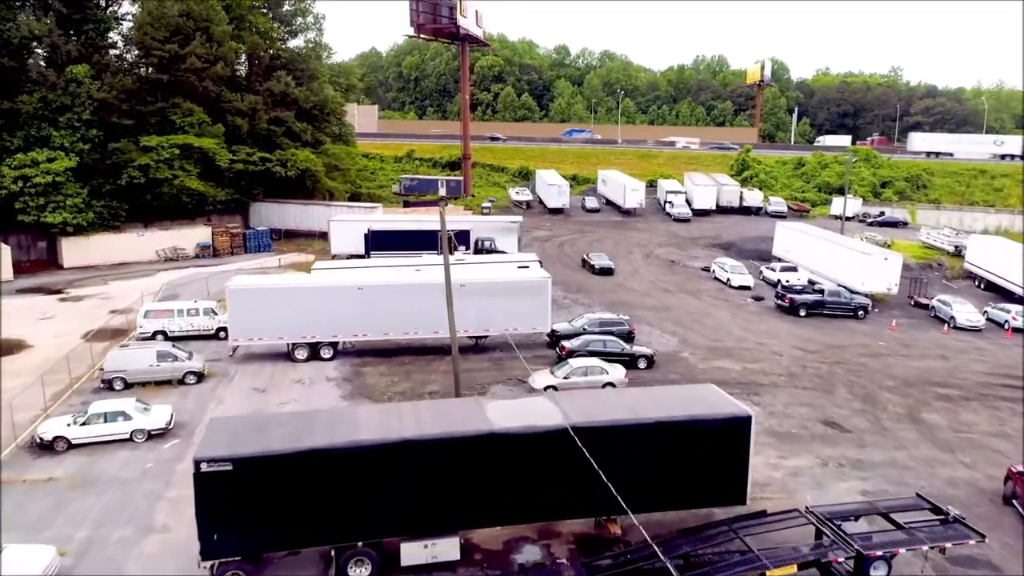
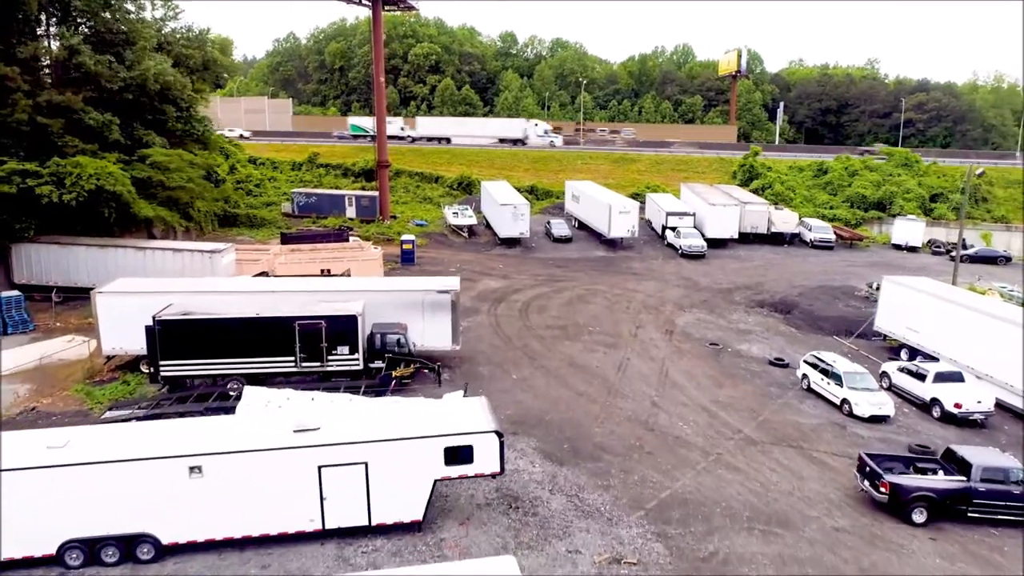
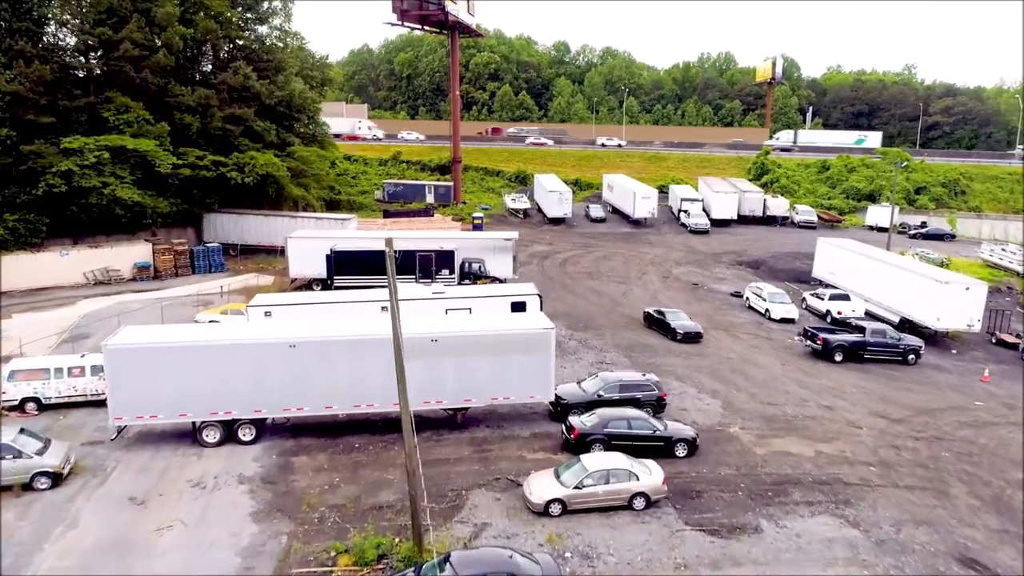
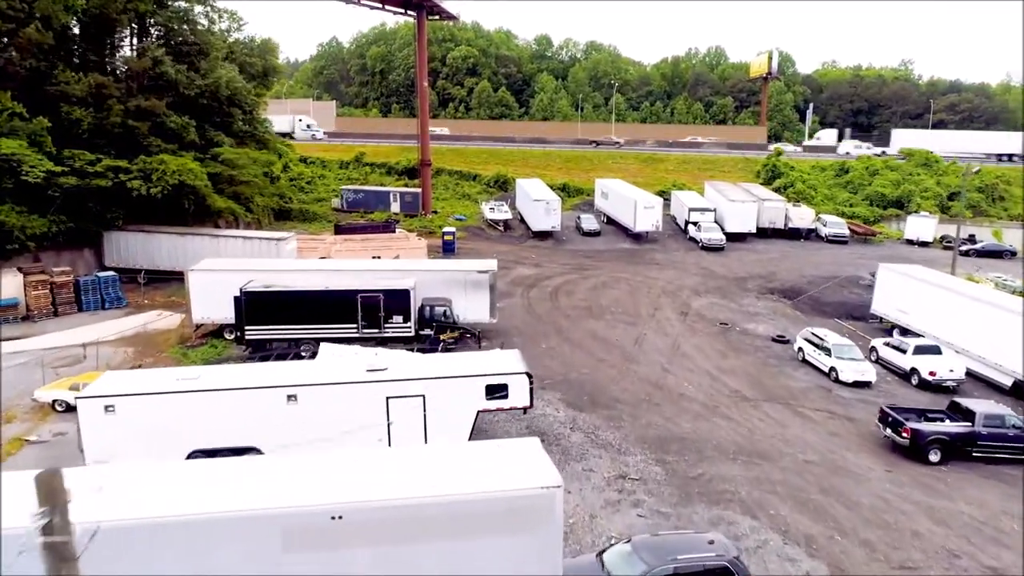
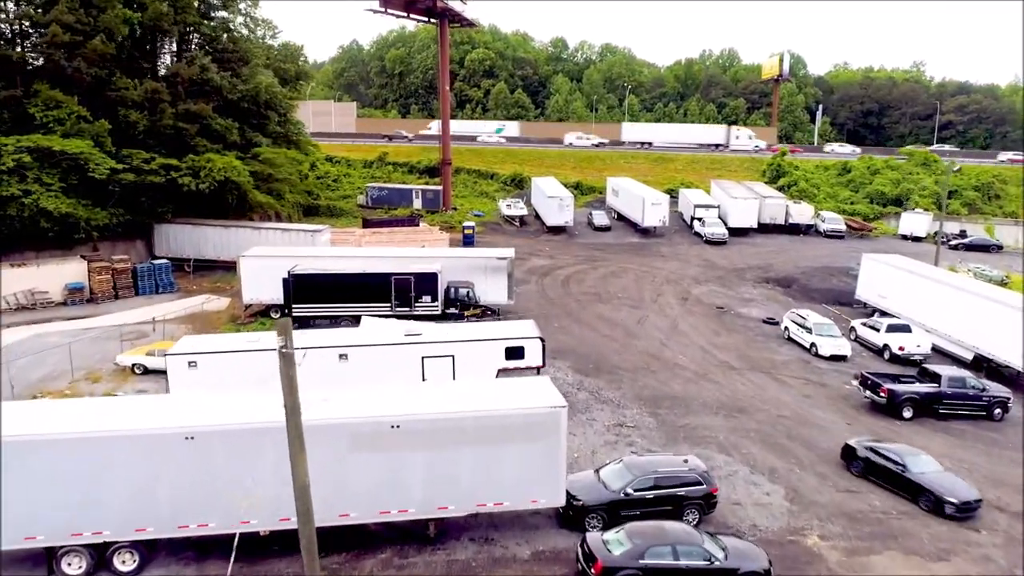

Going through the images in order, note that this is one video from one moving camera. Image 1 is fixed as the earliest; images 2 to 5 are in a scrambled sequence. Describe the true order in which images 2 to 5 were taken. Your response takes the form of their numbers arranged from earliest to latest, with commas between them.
3, 5, 4, 2
